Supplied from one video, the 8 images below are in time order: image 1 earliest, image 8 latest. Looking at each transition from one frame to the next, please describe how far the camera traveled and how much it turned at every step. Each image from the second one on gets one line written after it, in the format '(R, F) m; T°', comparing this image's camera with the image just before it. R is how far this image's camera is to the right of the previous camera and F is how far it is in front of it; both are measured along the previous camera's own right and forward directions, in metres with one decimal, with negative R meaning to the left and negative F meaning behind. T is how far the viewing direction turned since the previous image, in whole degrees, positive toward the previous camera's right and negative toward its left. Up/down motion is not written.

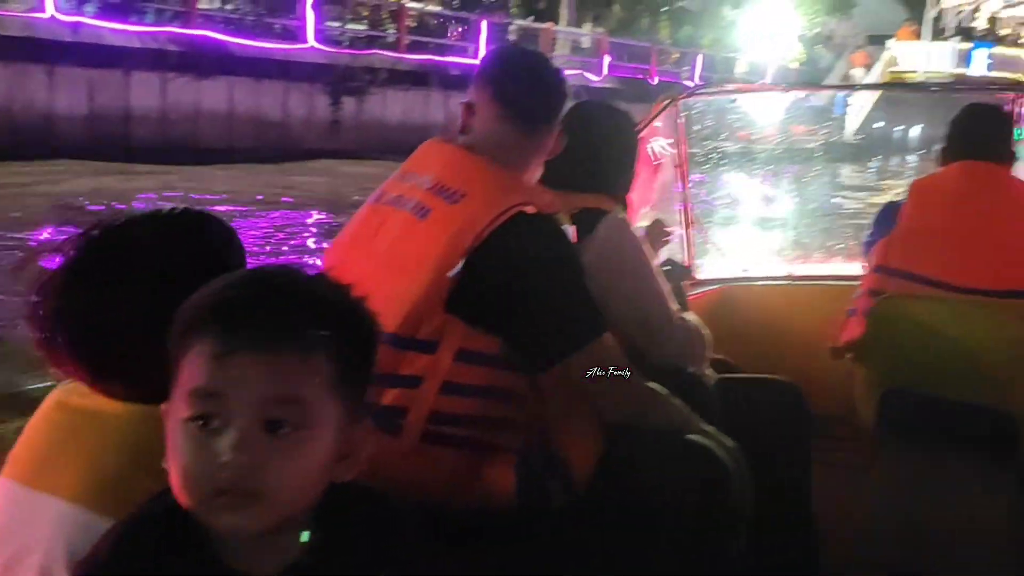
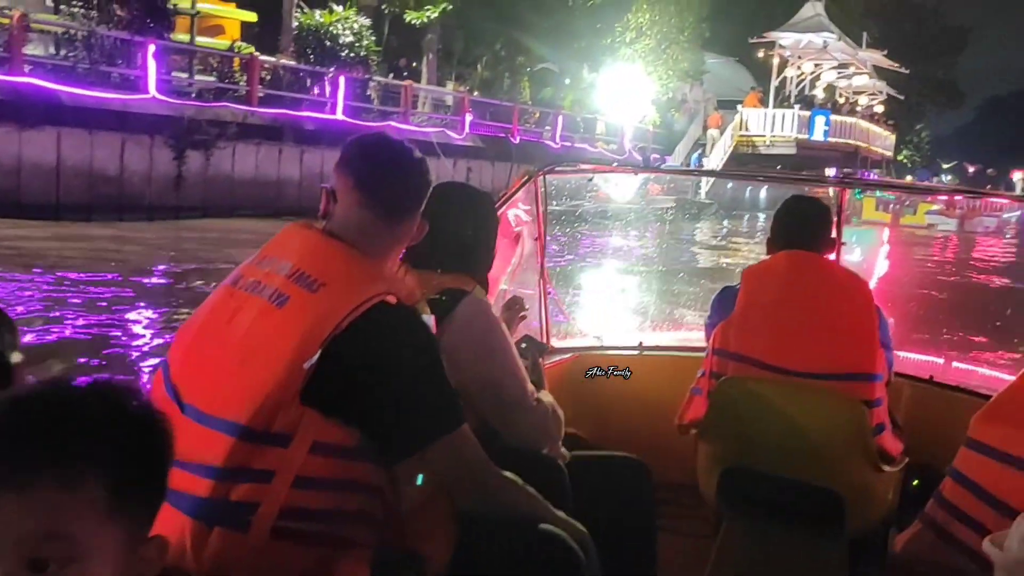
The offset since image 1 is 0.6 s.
(+0.1, +0.1) m; +8°
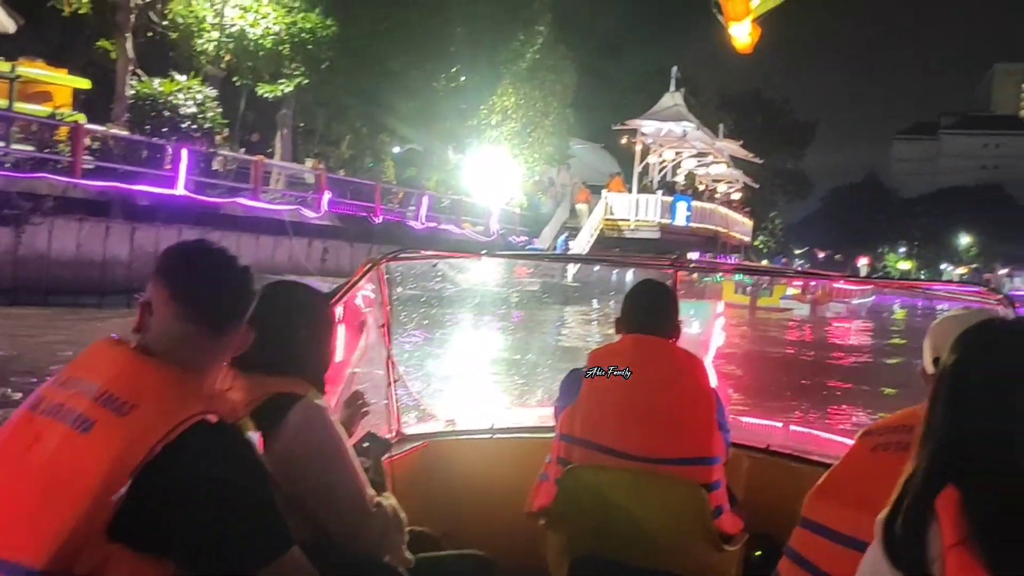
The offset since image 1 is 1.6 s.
(+0.1, +0.3) m; +8°
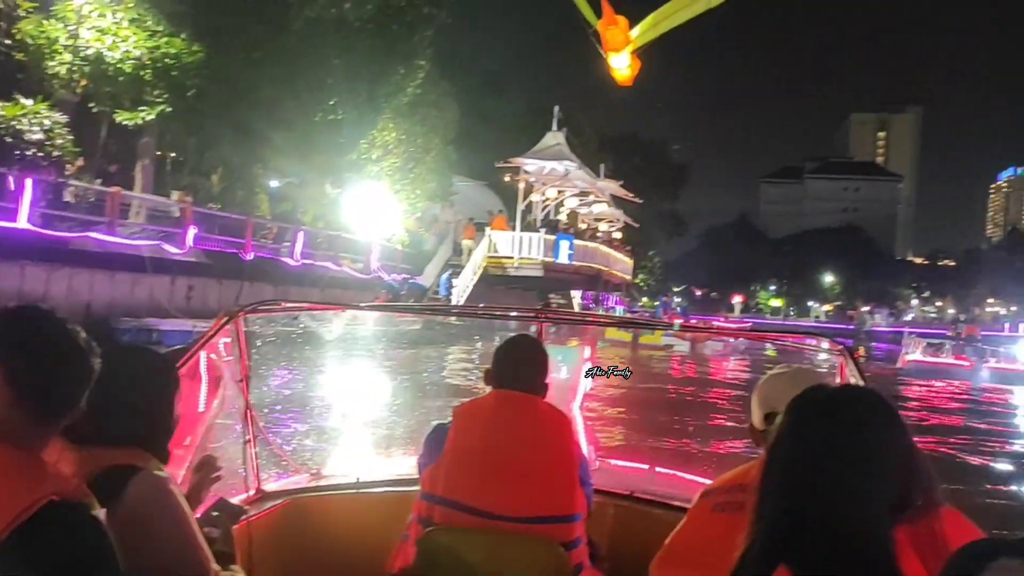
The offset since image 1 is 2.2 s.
(0.0, +0.2) m; +7°
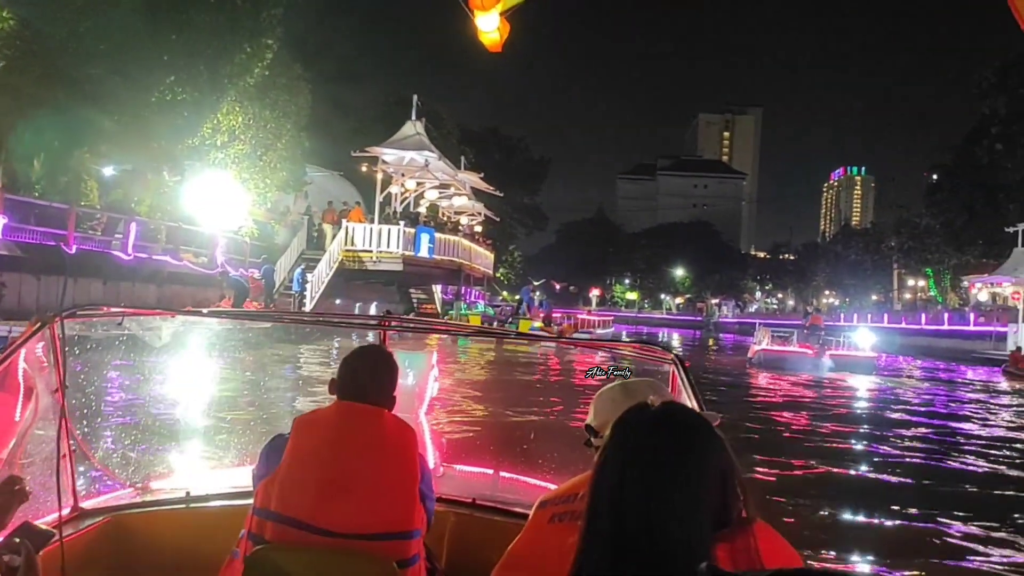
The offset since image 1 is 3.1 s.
(0.0, +0.3) m; +9°
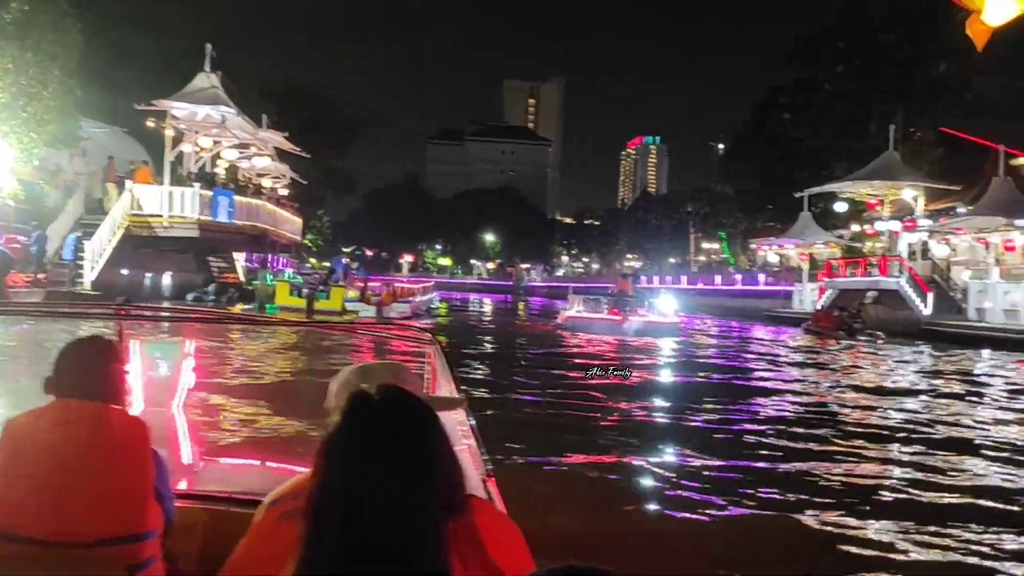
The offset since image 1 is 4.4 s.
(0.0, +0.4) m; +12°
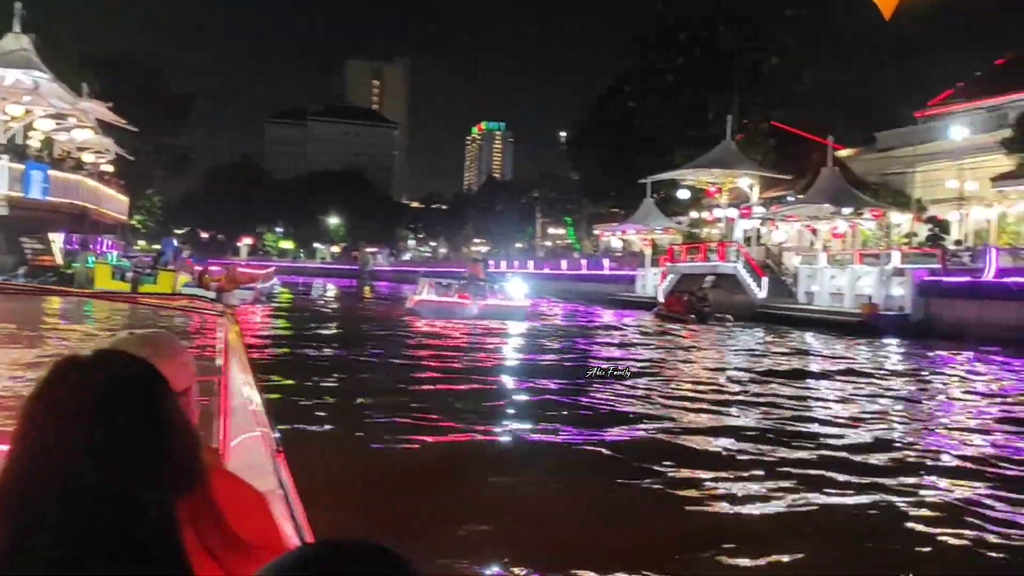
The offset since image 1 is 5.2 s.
(0.0, +0.3) m; +10°
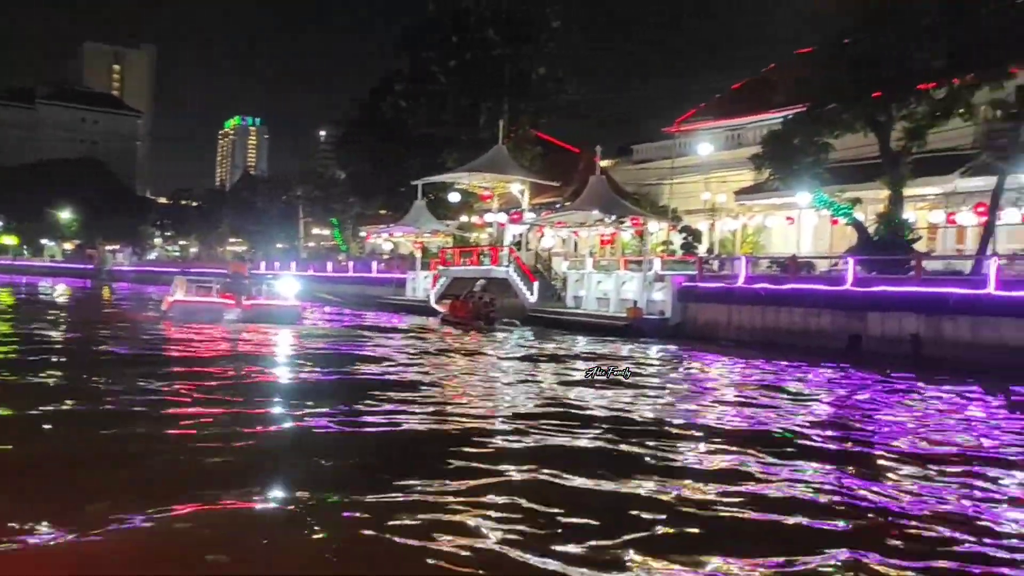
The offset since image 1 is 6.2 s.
(-0.2, +0.4) m; +15°
